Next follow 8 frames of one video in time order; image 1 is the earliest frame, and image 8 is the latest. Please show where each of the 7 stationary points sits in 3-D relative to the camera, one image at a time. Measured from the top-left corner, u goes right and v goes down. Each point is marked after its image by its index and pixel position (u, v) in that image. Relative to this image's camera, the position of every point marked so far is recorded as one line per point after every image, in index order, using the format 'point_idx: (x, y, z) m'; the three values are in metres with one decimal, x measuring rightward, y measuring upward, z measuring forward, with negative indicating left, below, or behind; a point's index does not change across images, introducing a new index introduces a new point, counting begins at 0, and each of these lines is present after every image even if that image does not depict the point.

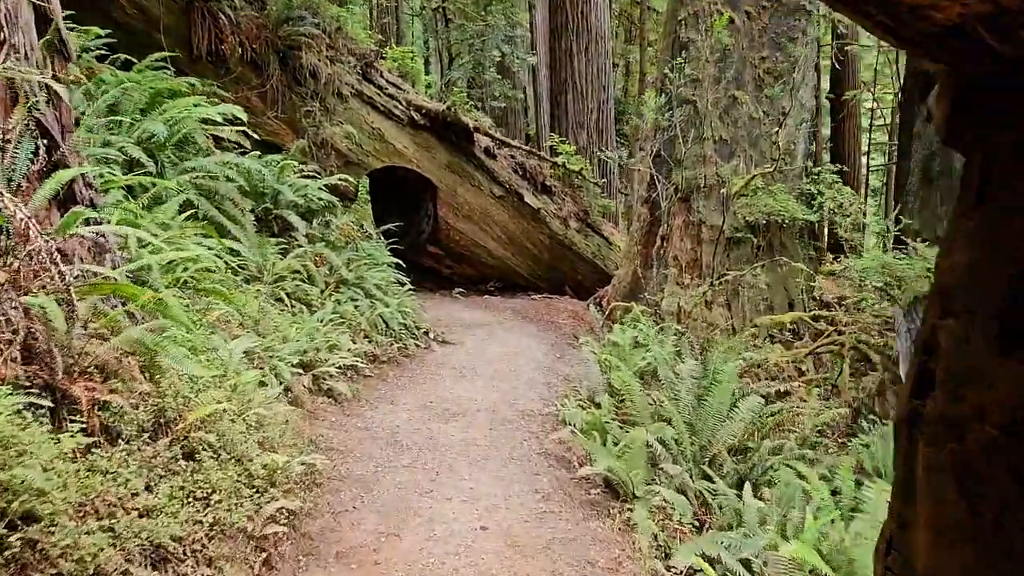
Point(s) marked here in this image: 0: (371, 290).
0: (-1.5, 0.0, +8.2) m
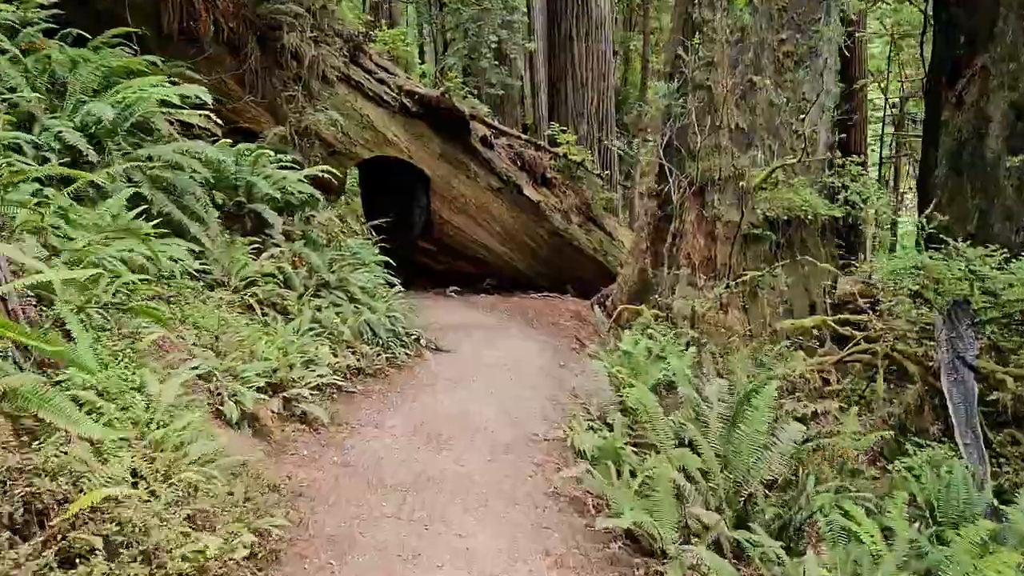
0: (-1.5, -0.1, +7.4) m
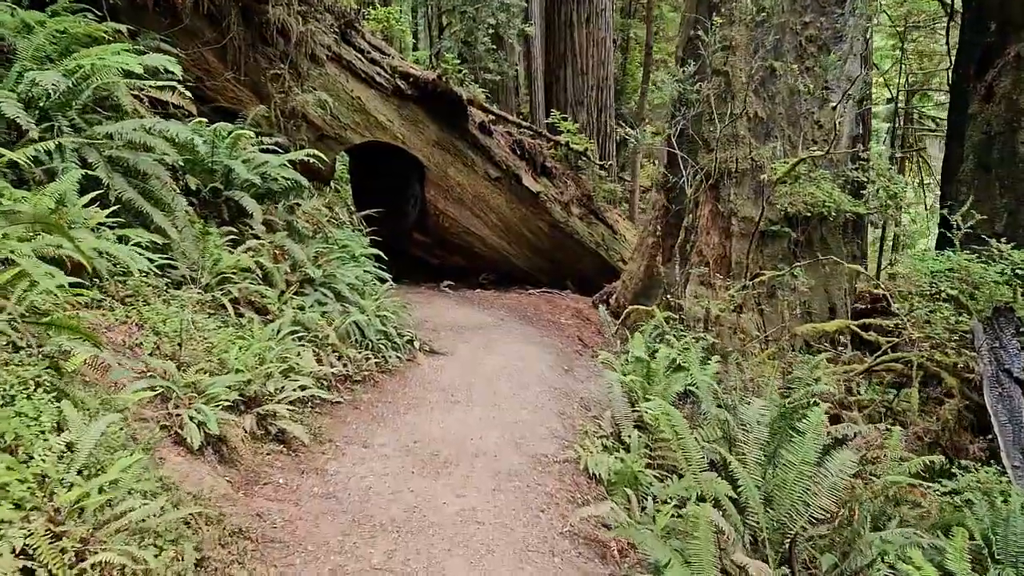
0: (-1.5, 0.0, +6.8) m
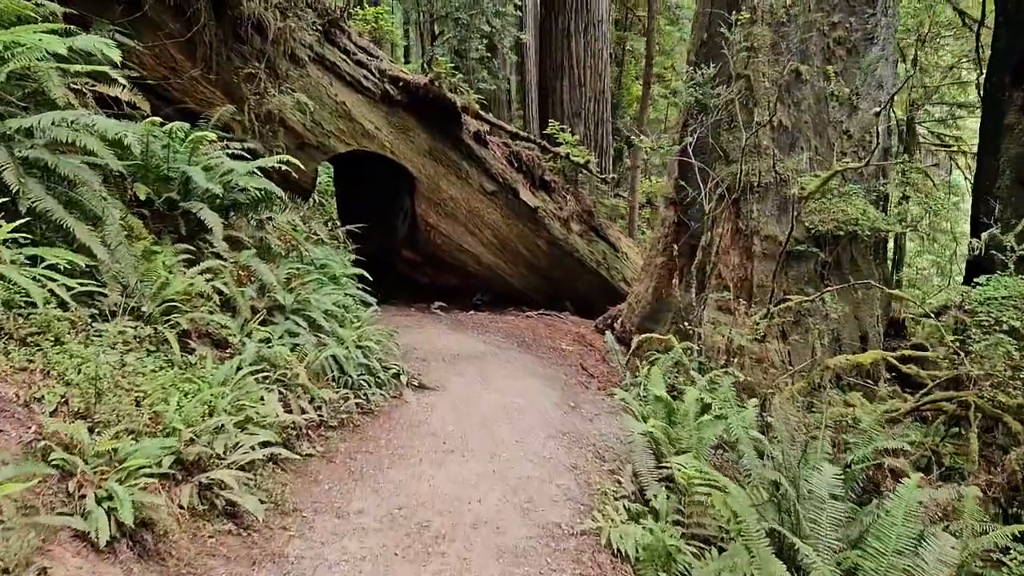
0: (-1.5, -0.2, +5.8) m
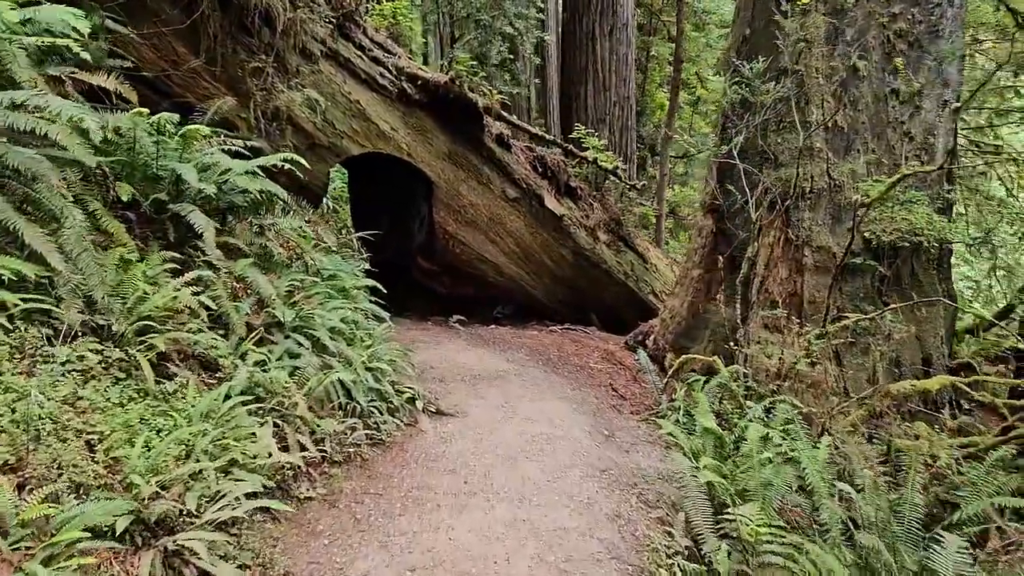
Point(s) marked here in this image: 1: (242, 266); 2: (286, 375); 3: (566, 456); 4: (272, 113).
0: (-1.3, -0.3, +5.2) m
1: (-1.7, +0.1, +5.0) m
2: (-1.3, -0.5, +4.6) m
3: (+0.4, -1.2, +5.4) m
4: (-2.5, +1.8, +8.1) m
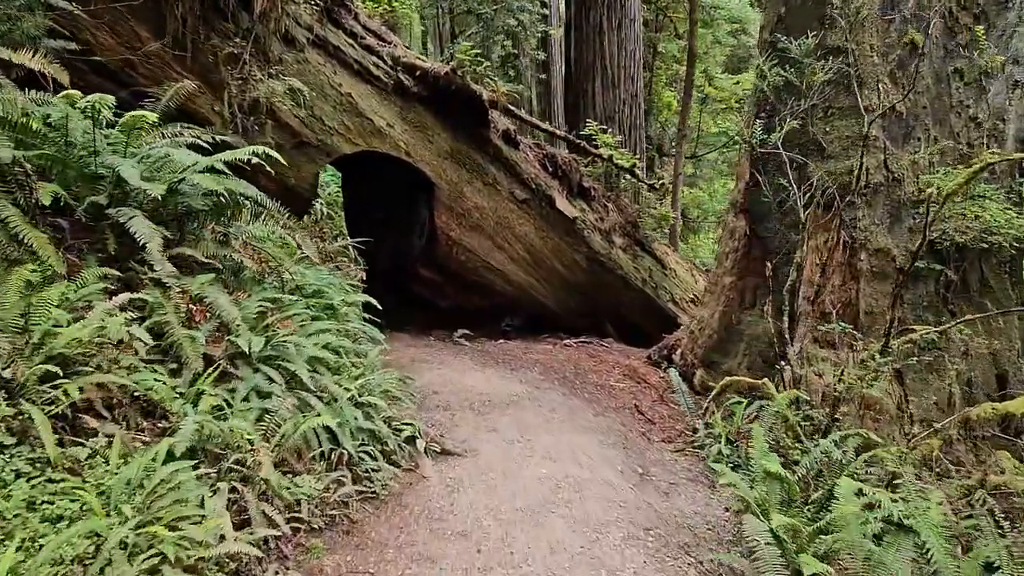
0: (-1.1, -0.4, +4.2) m
1: (-1.6, 0.0, +4.1) m
2: (-1.2, -0.6, +3.7) m
3: (+0.5, -1.3, +4.5) m
4: (-2.4, +1.7, +7.2) m
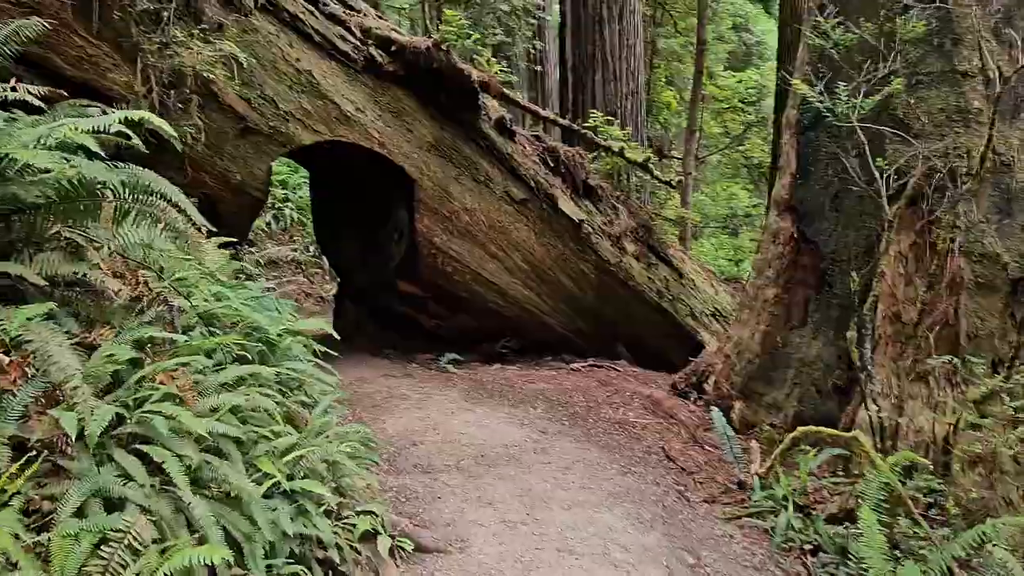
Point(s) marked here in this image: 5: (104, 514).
0: (-1.1, -0.6, +2.7) m
1: (-1.6, -0.1, +2.6) m
2: (-1.2, -0.7, +2.1) m
3: (+0.5, -1.4, +3.0) m
4: (-2.4, +1.5, +5.7) m
5: (-1.2, -0.7, +2.3) m
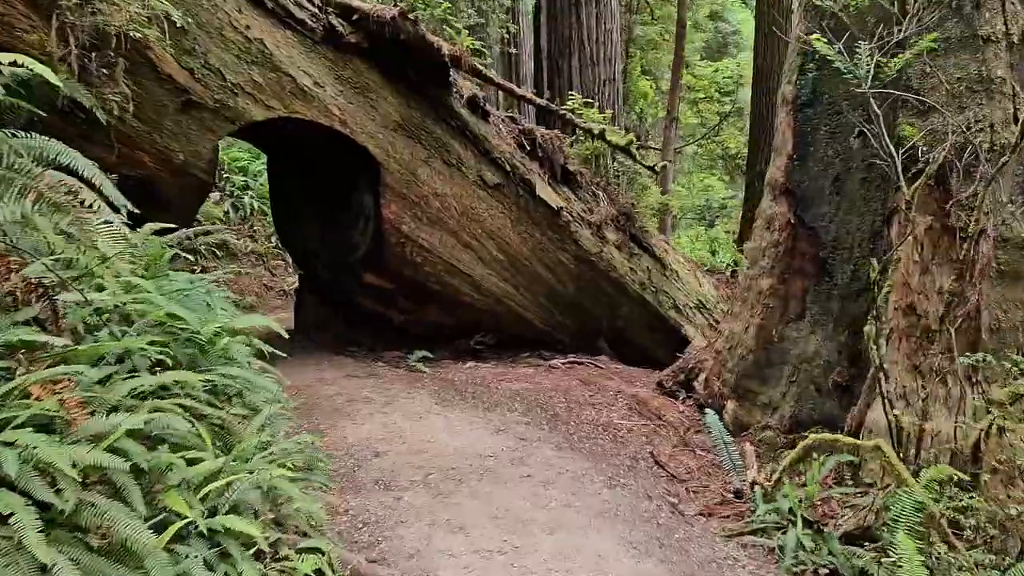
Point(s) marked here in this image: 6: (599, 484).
0: (-1.2, -0.5, +2.1) m
1: (-1.7, -0.1, +2.0) m
2: (-1.2, -0.7, +1.5) m
3: (+0.5, -1.3, +2.4) m
4: (-2.6, +1.5, +5.0) m
5: (-1.3, -0.6, +1.7) m
6: (+0.5, -1.2, +4.6) m
